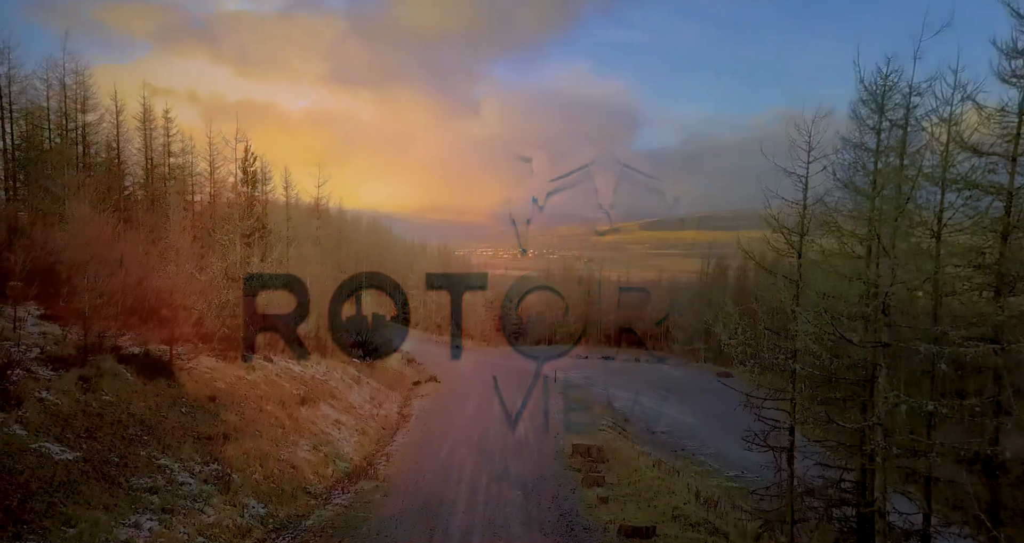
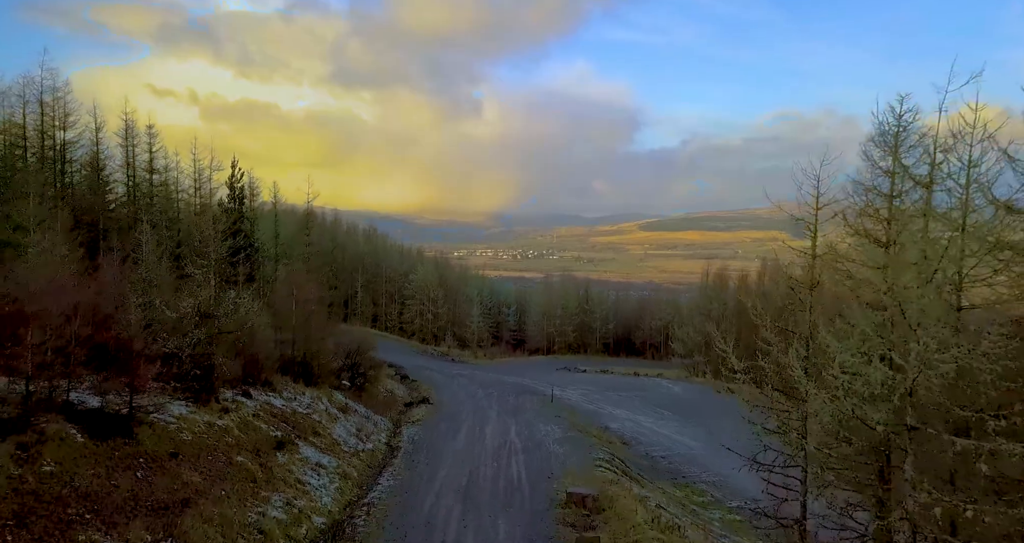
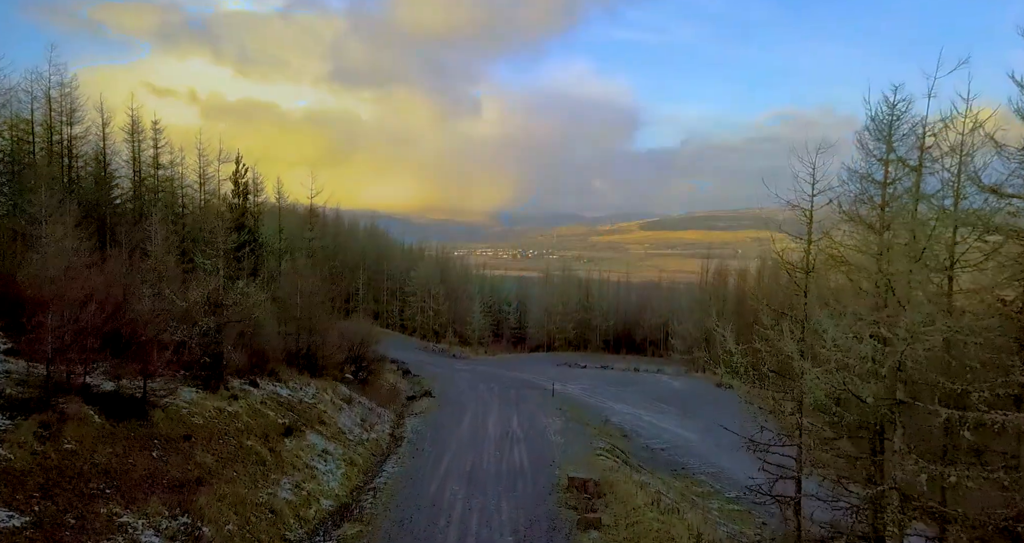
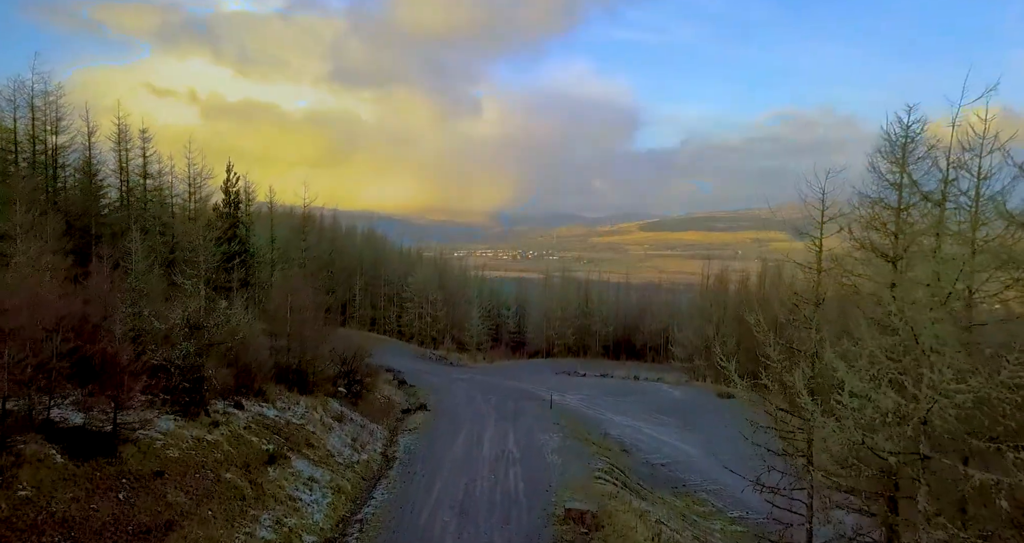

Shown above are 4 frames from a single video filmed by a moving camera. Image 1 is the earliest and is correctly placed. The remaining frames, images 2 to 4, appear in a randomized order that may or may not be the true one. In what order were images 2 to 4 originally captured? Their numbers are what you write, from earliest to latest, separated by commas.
3, 4, 2
